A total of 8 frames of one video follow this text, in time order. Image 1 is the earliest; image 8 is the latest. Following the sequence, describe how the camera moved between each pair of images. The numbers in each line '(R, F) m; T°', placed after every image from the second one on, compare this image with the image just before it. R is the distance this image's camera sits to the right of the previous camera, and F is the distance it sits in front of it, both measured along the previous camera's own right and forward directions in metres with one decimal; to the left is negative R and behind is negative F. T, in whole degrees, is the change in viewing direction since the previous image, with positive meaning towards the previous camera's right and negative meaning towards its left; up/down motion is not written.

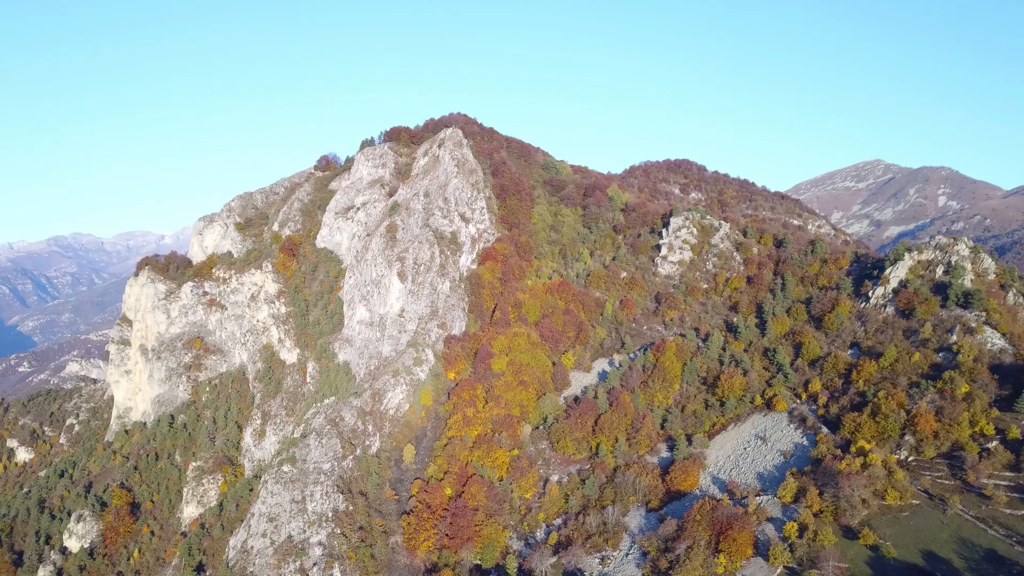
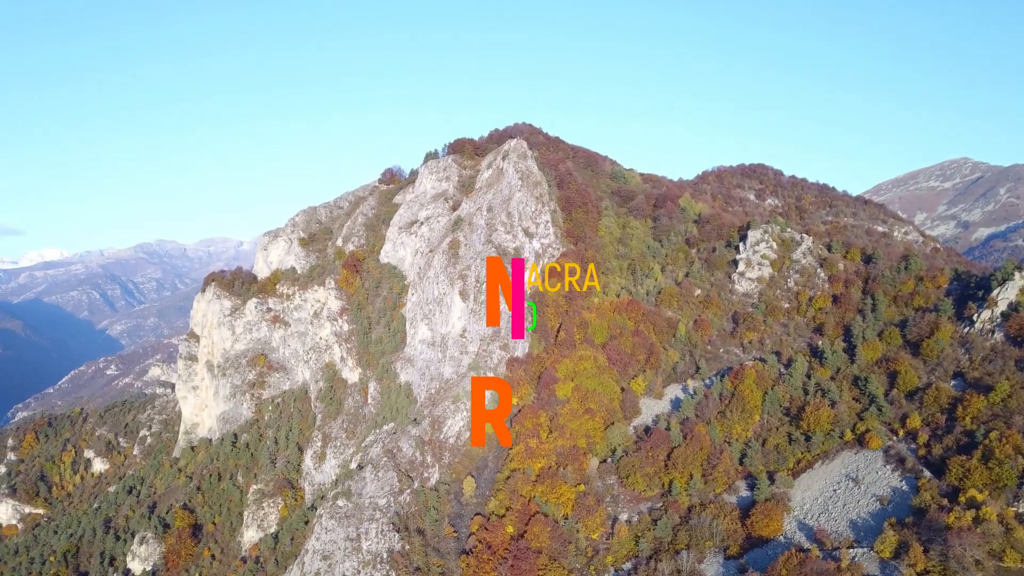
(+0.2, +2.4) m; -5°
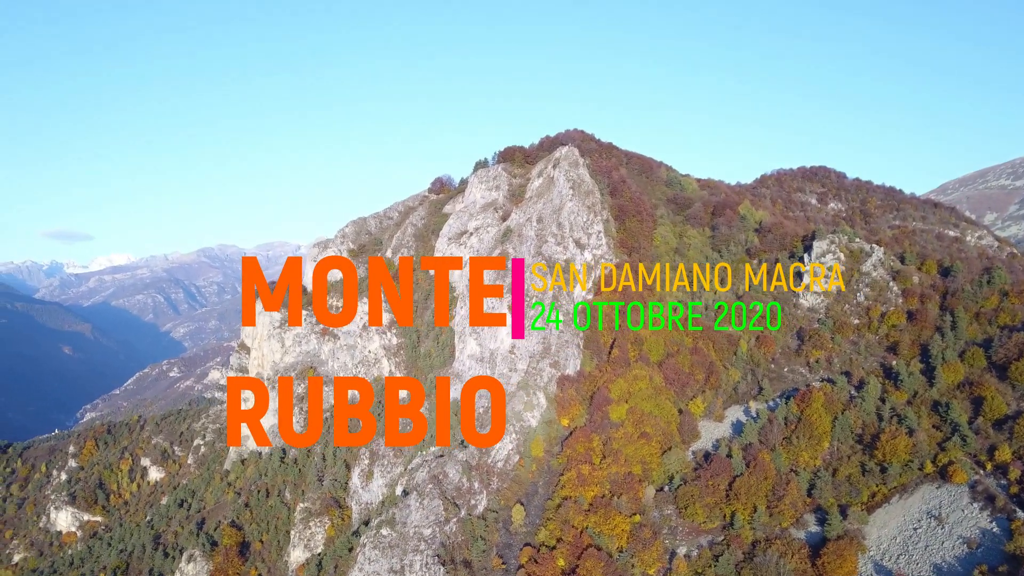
(+0.1, +1.9) m; -4°
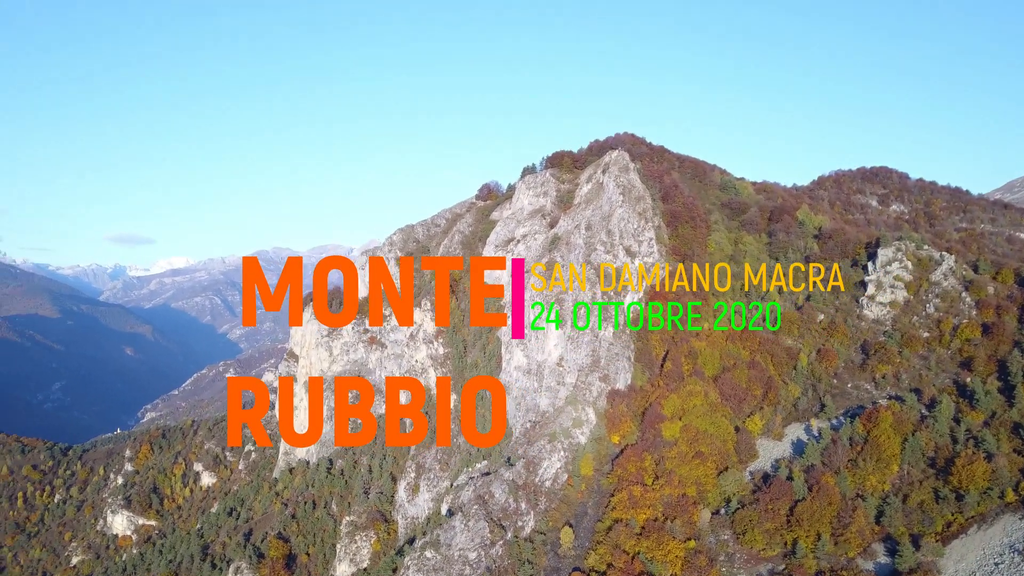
(+0.1, +1.3) m; -4°
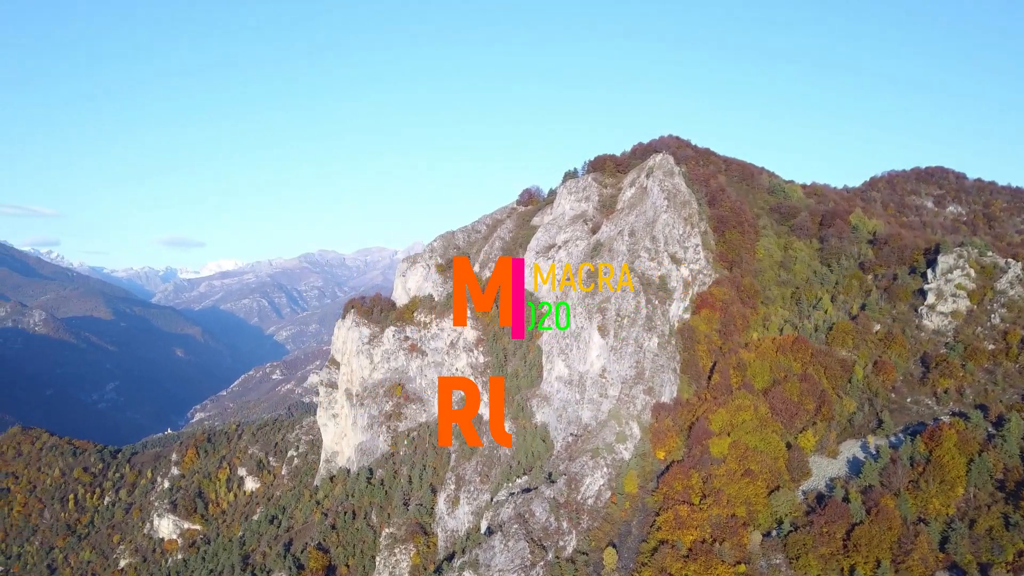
(+0.1, +1.1) m; -3°
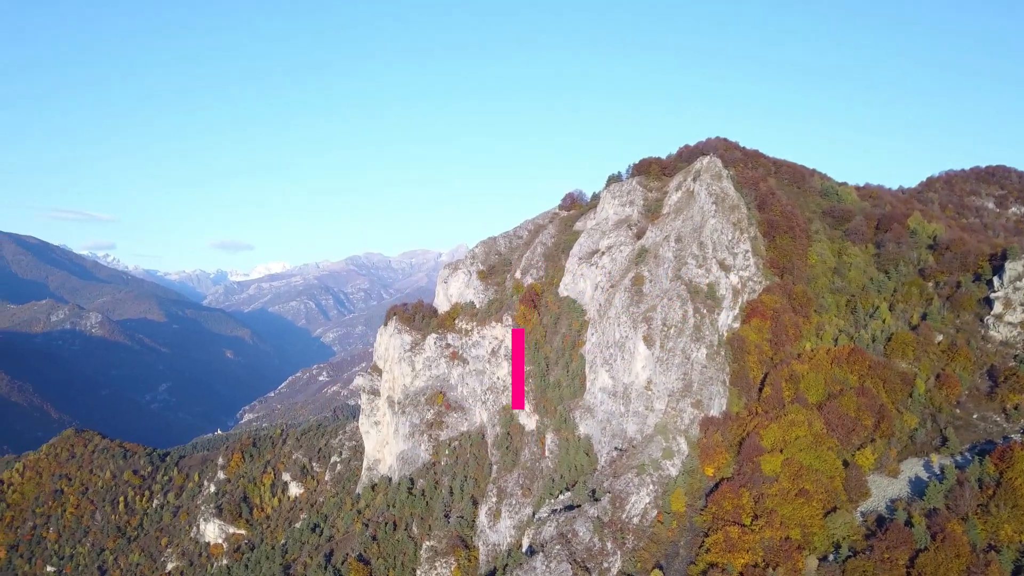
(+0.1, +1.2) m; -3°
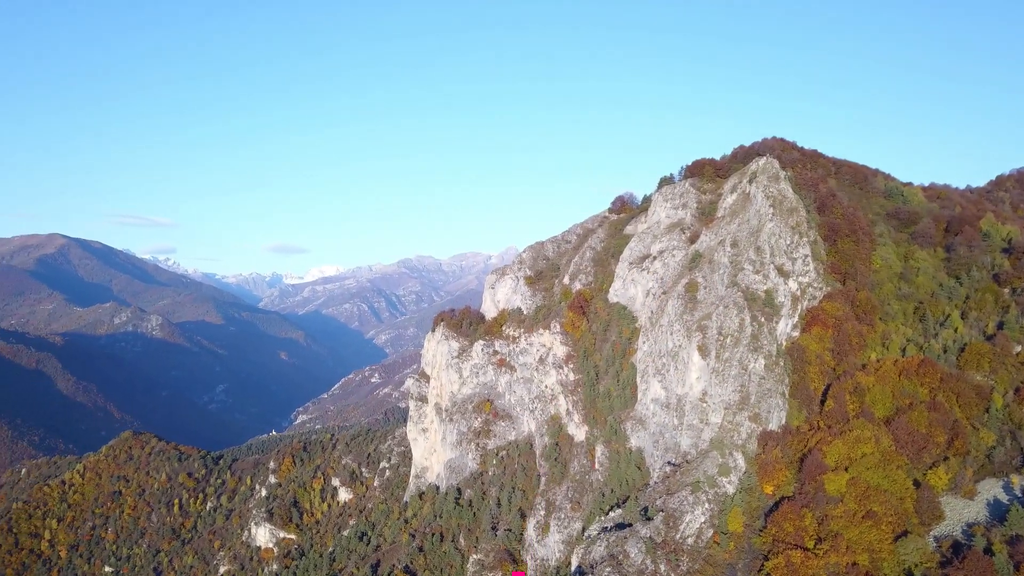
(+0.1, +1.3) m; -4°
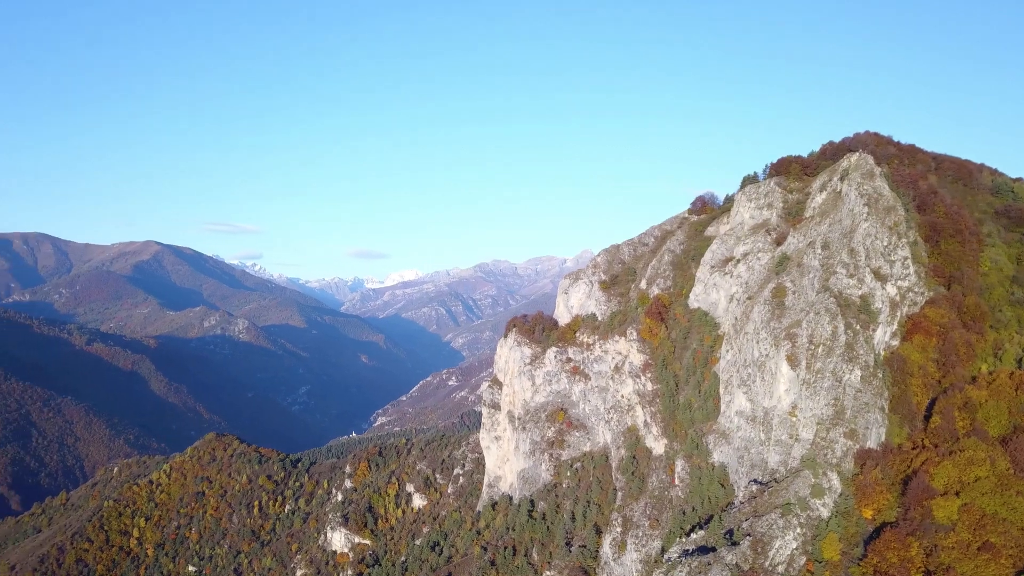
(+0.1, +1.9) m; -5°
